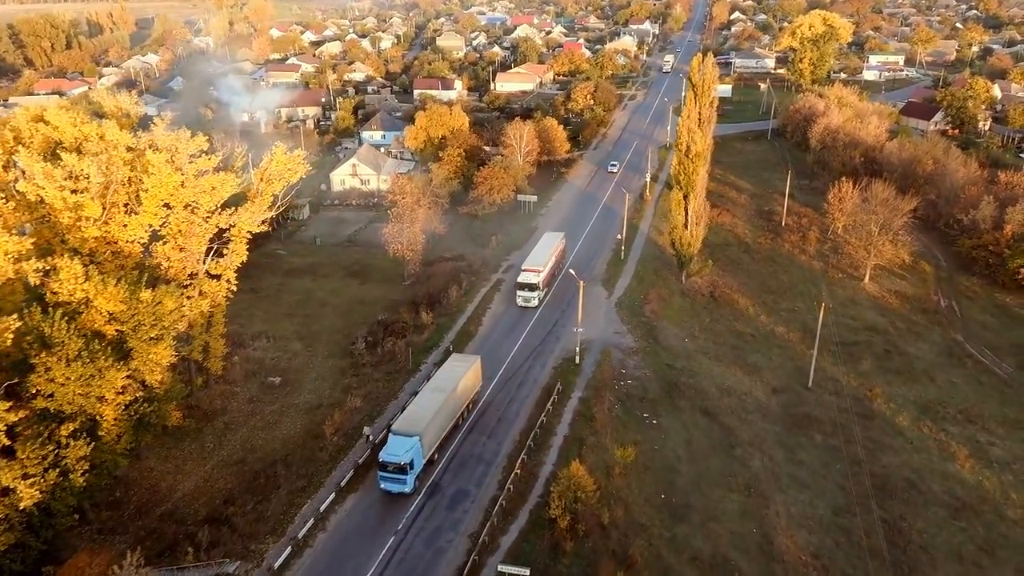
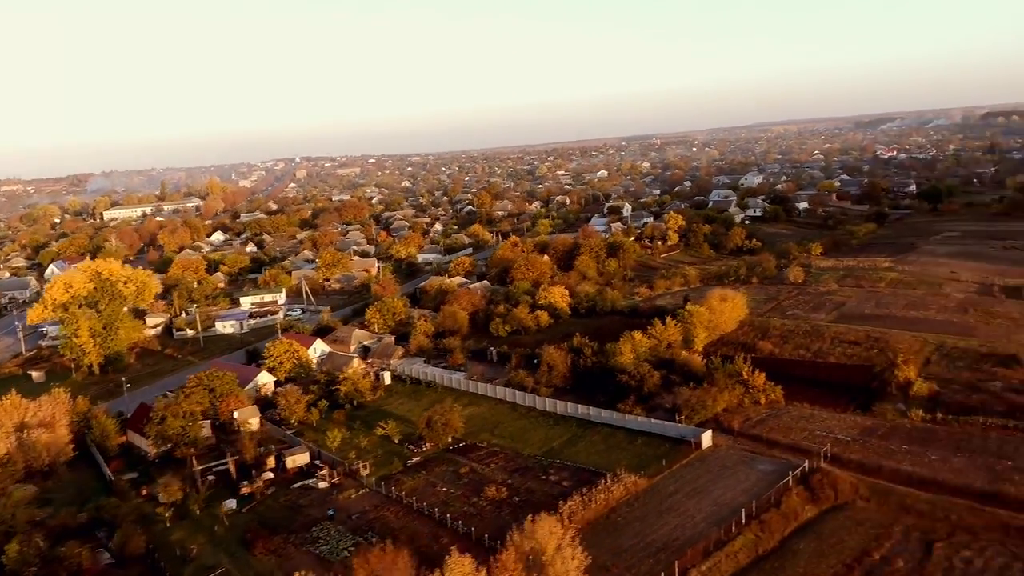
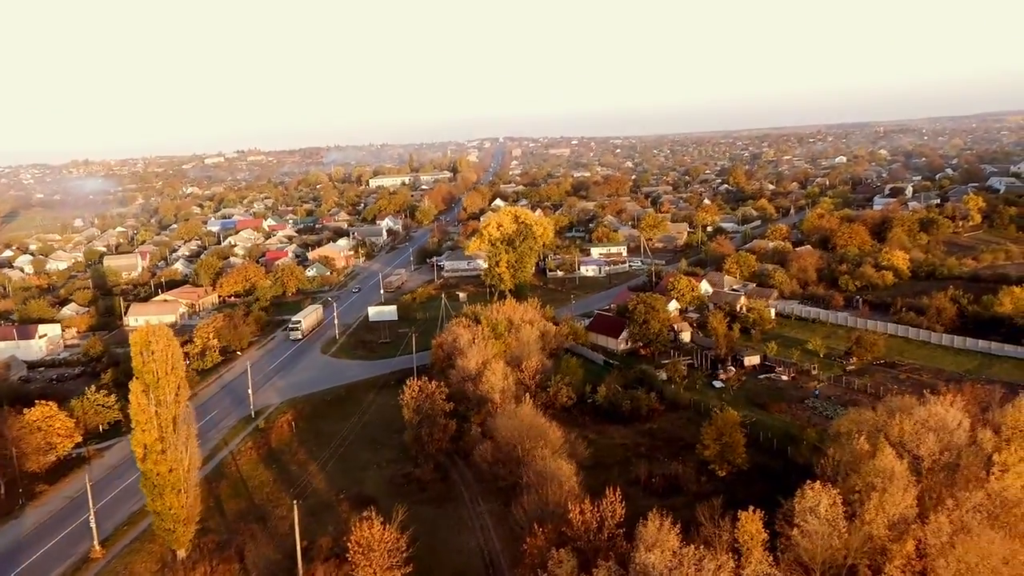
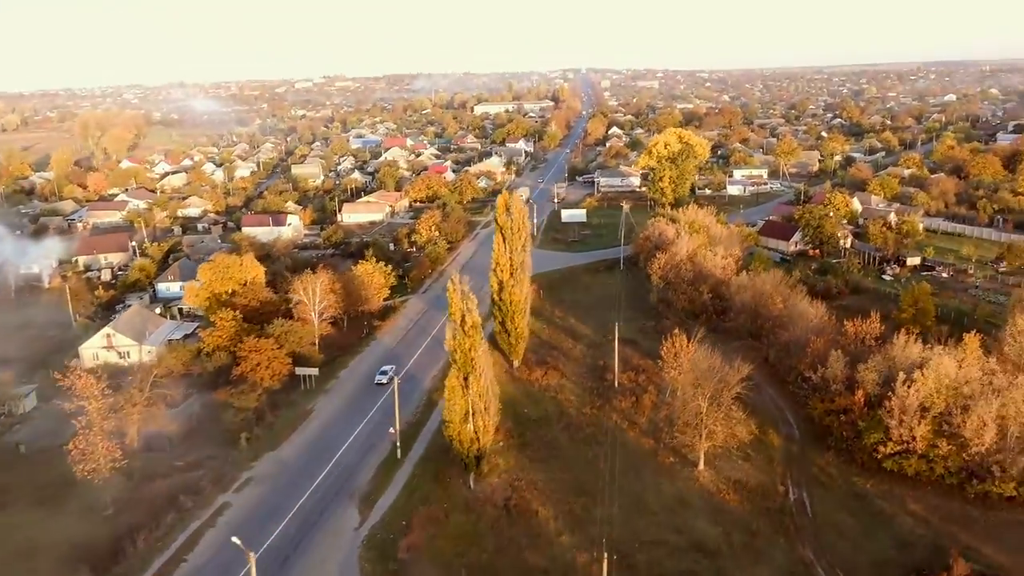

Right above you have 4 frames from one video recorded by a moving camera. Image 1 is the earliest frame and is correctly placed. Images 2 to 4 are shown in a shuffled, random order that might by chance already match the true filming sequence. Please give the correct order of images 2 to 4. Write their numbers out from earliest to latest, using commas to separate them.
4, 3, 2
